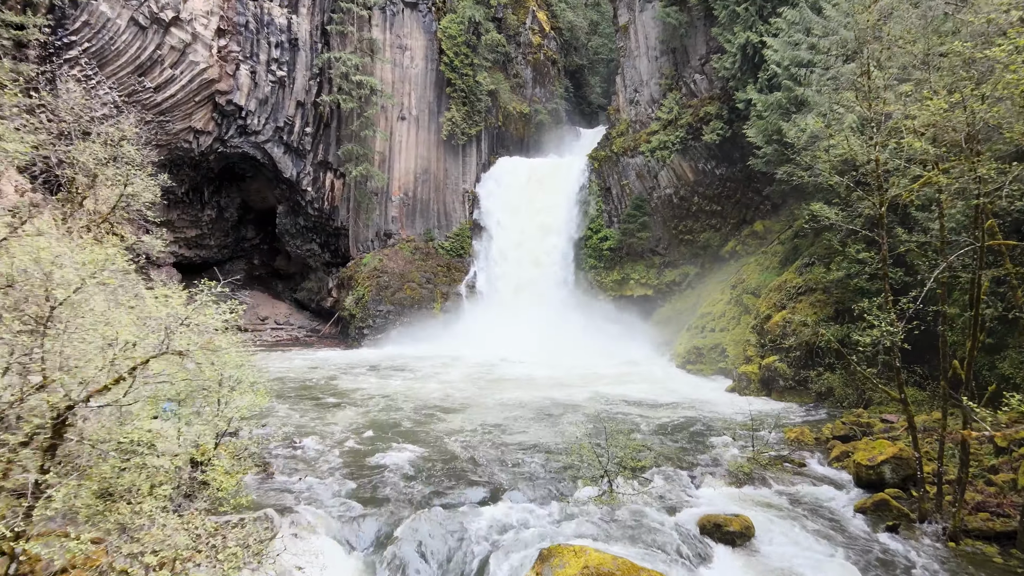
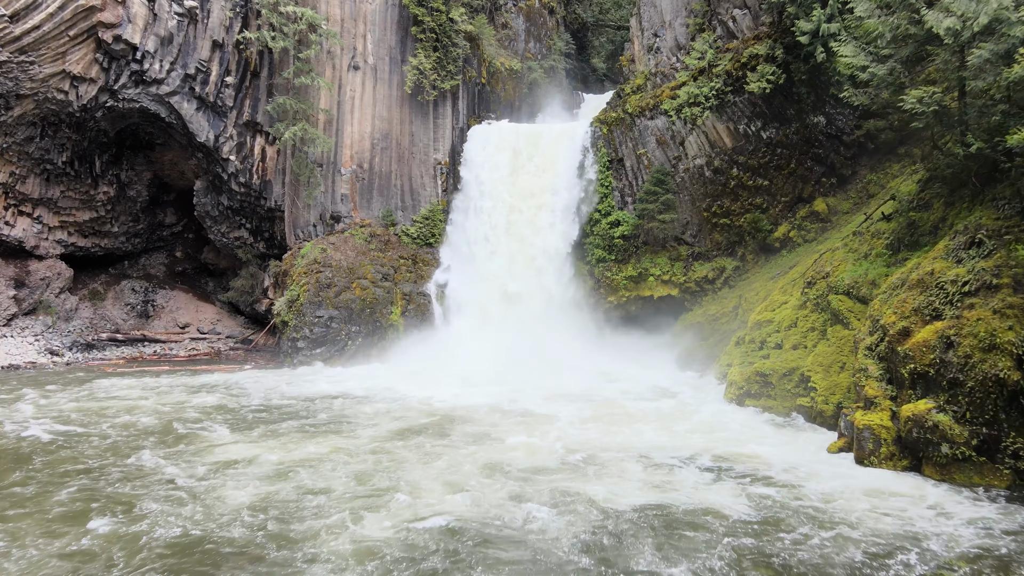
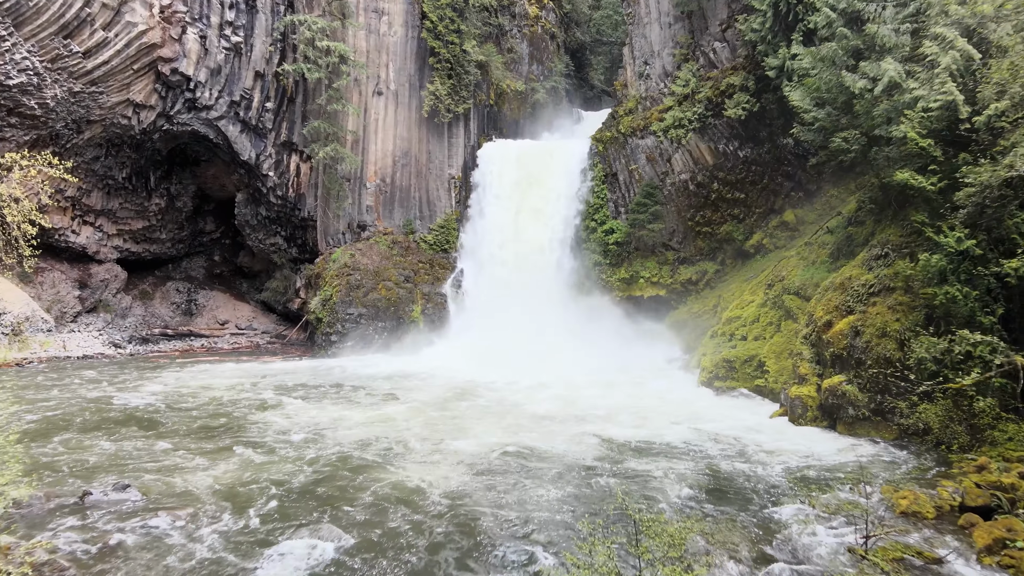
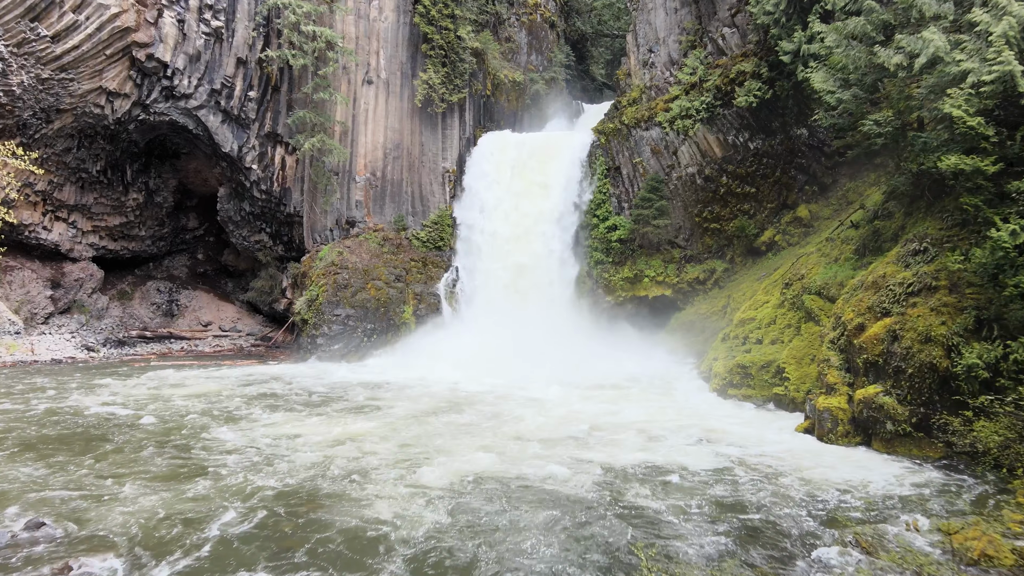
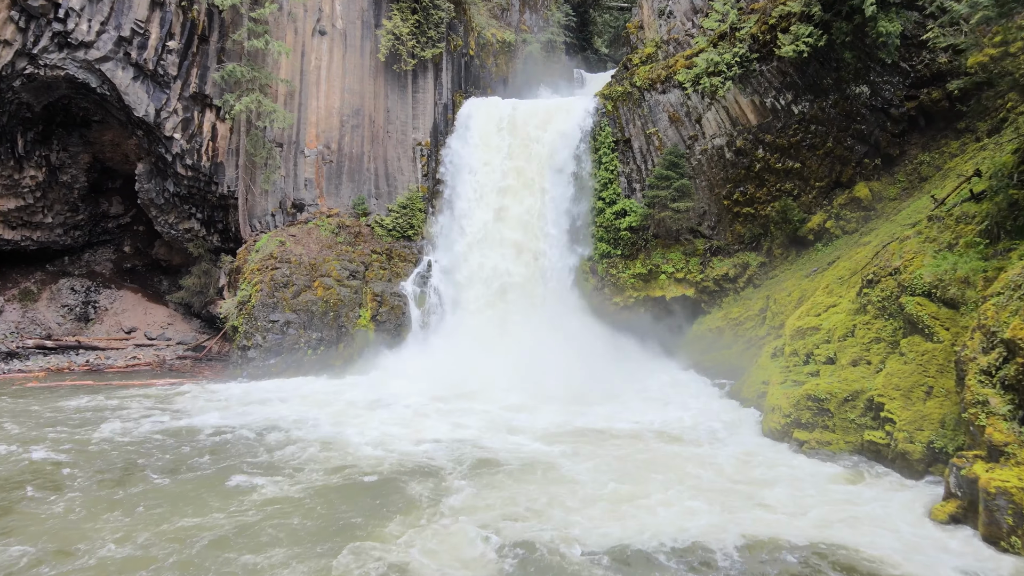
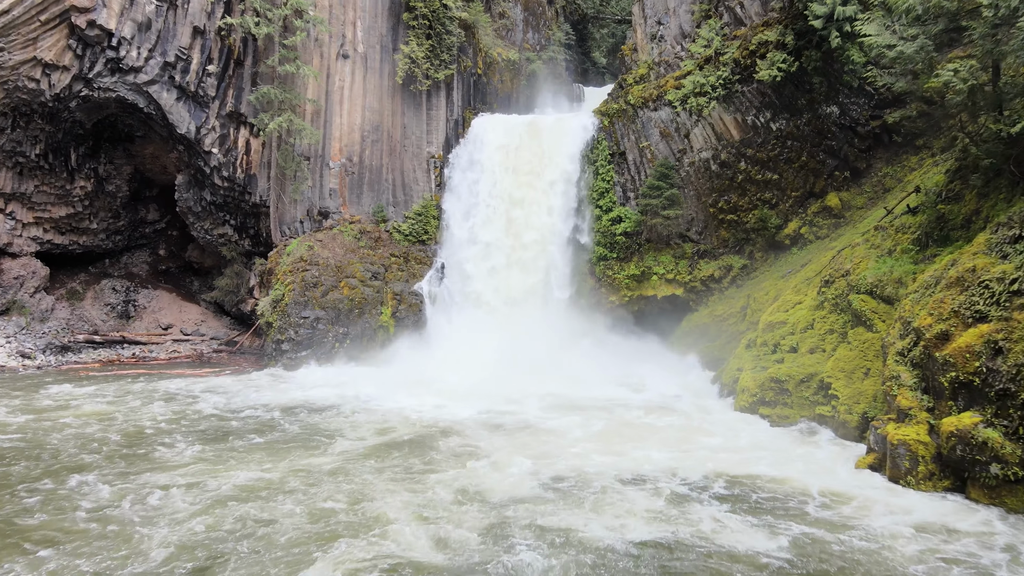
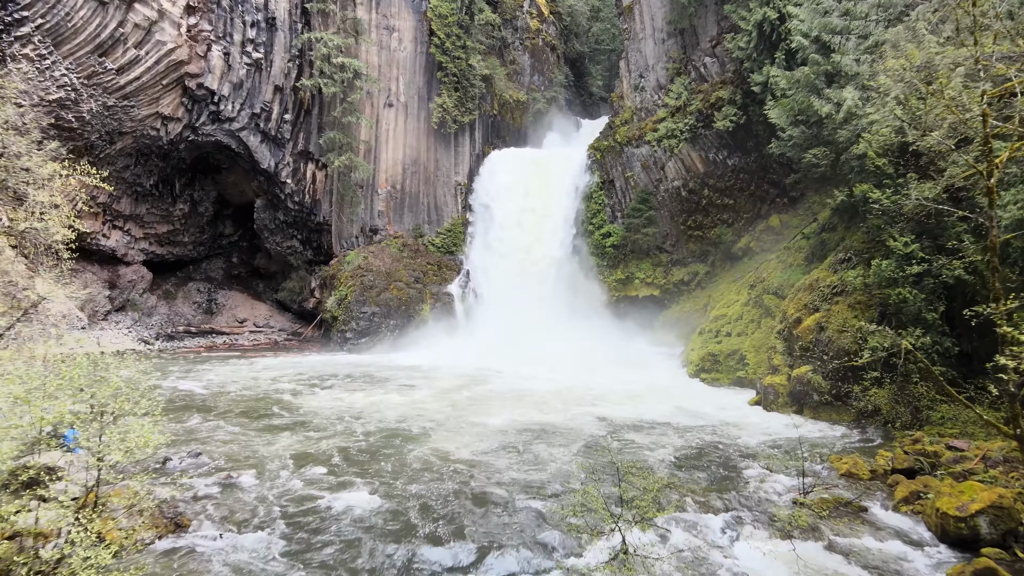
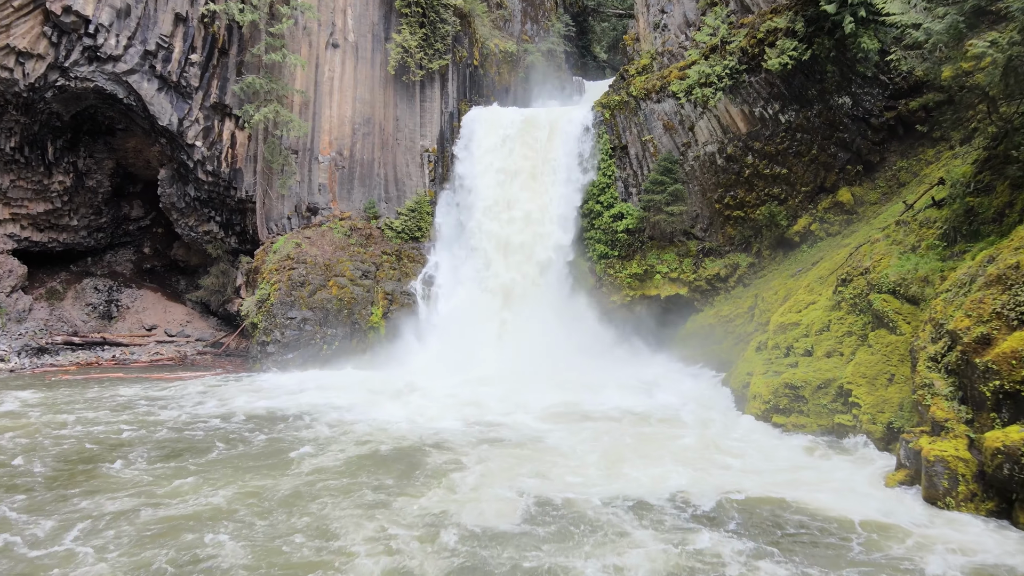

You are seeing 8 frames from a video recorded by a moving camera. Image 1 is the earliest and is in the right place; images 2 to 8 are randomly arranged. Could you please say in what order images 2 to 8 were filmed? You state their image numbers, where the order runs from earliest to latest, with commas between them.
7, 3, 4, 2, 6, 8, 5
